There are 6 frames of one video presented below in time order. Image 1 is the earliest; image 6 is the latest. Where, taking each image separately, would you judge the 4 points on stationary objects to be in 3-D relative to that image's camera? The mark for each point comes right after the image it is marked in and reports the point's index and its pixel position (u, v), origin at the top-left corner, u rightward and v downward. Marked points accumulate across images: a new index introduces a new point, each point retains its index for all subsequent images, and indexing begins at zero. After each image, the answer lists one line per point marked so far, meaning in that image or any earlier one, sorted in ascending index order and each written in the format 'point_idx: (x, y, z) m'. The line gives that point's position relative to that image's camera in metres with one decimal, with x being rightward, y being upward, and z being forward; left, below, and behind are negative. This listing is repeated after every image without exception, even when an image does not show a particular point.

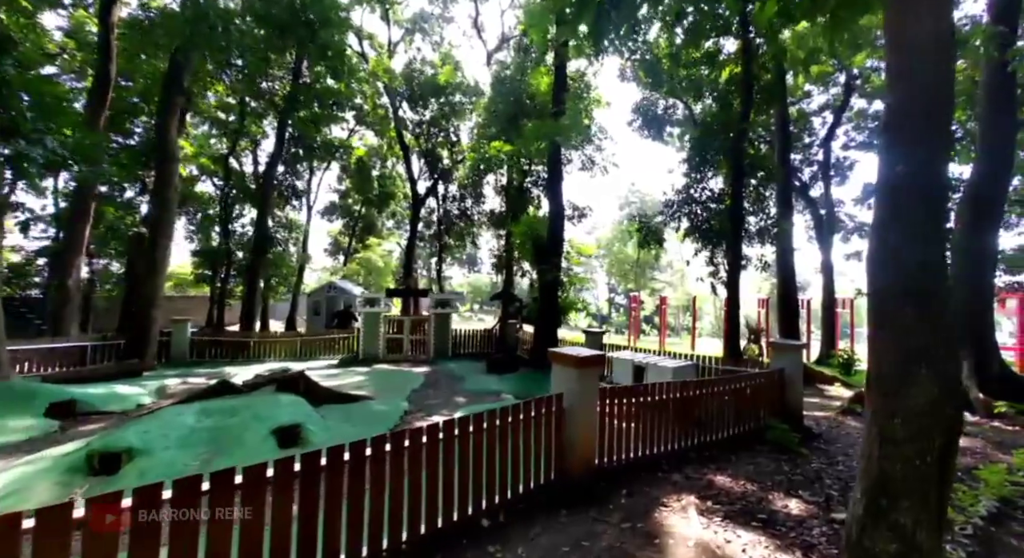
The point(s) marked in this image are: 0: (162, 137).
0: (-6.8, +2.7, +9.2) m
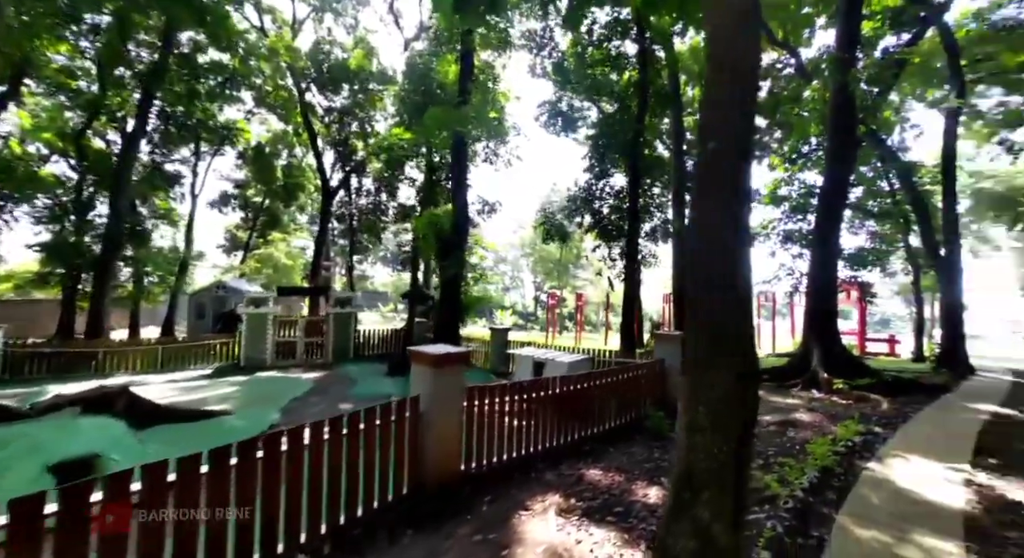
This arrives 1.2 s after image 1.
0: (-8.4, +2.7, +7.9) m
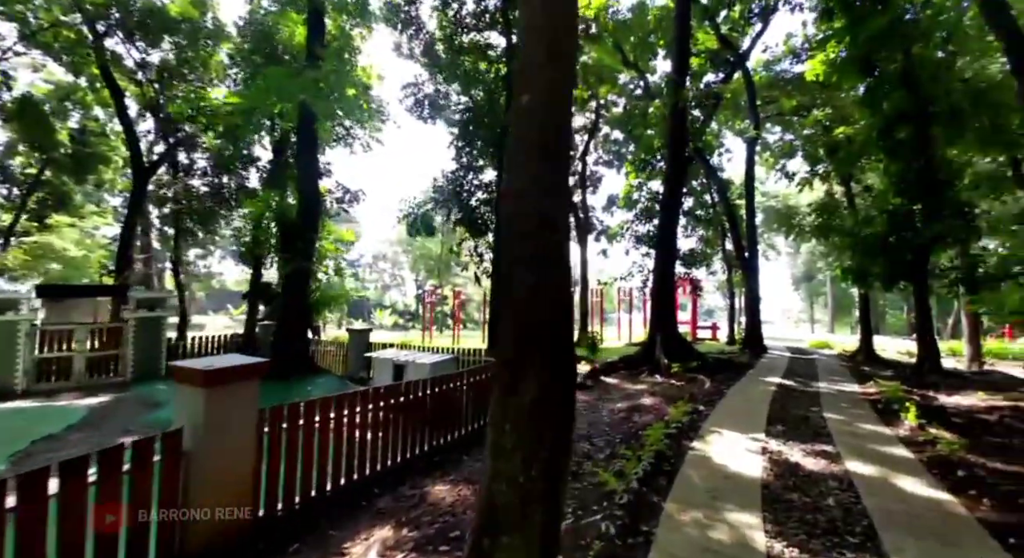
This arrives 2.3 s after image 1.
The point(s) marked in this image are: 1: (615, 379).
0: (-10.1, +2.8, +5.3) m
1: (+2.3, -2.3, +10.7) m
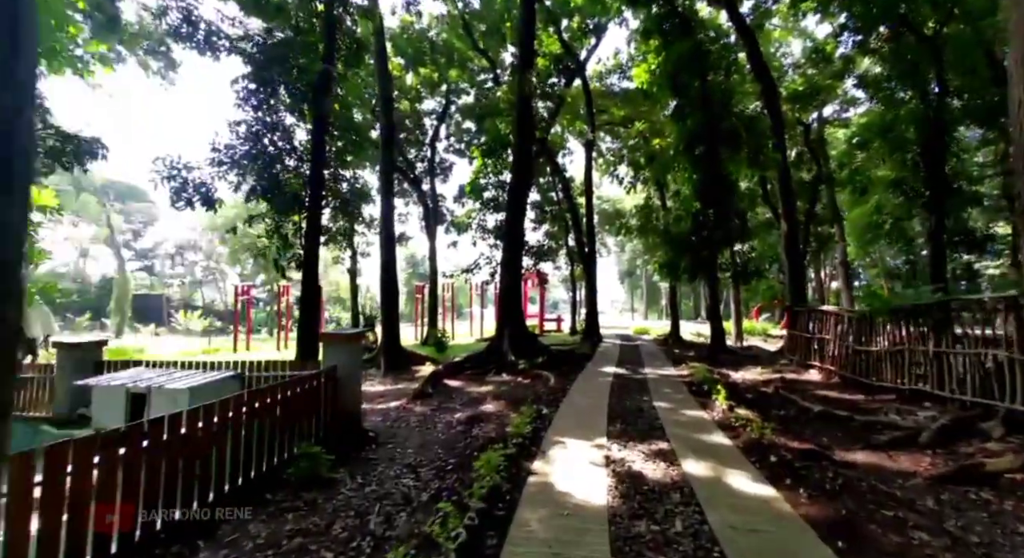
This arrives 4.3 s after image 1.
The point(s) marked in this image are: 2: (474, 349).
0: (-11.3, +2.9, +1.1) m
1: (-1.1, -2.1, +10.0) m
2: (-1.3, -2.4, +16.7) m
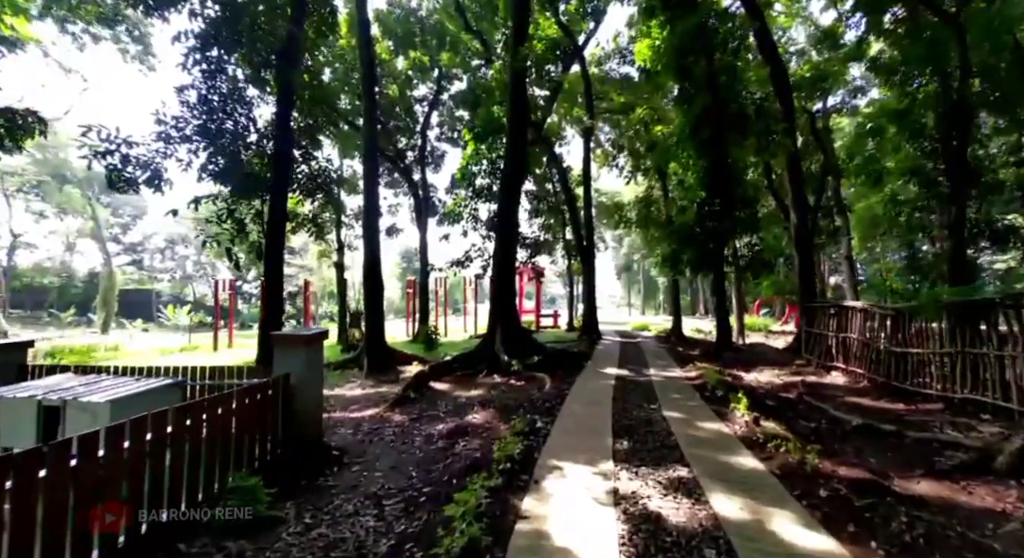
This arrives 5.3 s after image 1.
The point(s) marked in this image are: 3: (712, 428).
0: (-11.4, +3.0, +0.1) m
1: (-1.3, -2.0, +9.1) m
2: (-1.5, -2.2, +15.8) m
3: (+2.2, -1.7, +5.2) m
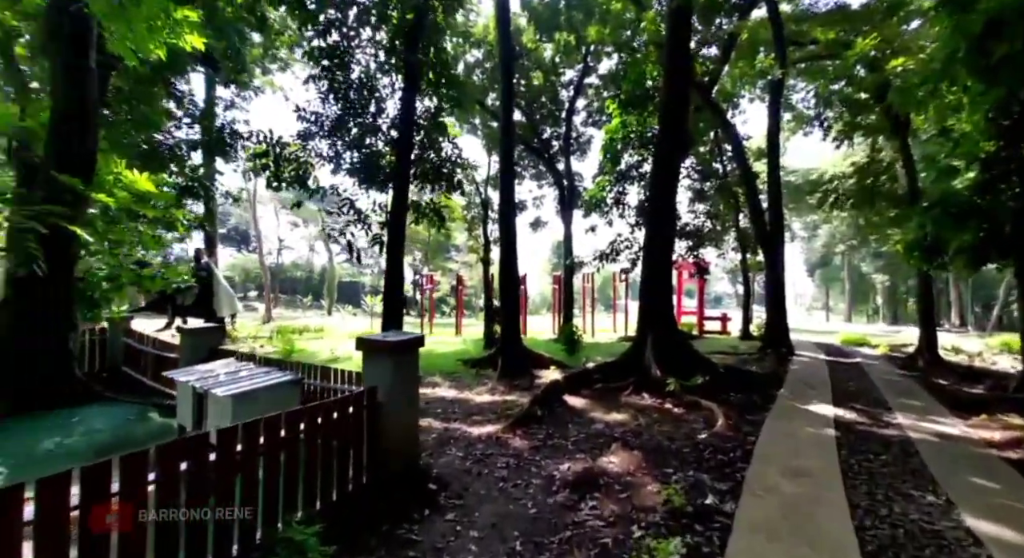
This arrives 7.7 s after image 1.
0: (-11.4, +3.2, +2.0) m
1: (+1.1, -1.9, +7.3) m
2: (+3.0, -2.1, +13.8) m
3: (+3.1, -1.6, +2.5) m
